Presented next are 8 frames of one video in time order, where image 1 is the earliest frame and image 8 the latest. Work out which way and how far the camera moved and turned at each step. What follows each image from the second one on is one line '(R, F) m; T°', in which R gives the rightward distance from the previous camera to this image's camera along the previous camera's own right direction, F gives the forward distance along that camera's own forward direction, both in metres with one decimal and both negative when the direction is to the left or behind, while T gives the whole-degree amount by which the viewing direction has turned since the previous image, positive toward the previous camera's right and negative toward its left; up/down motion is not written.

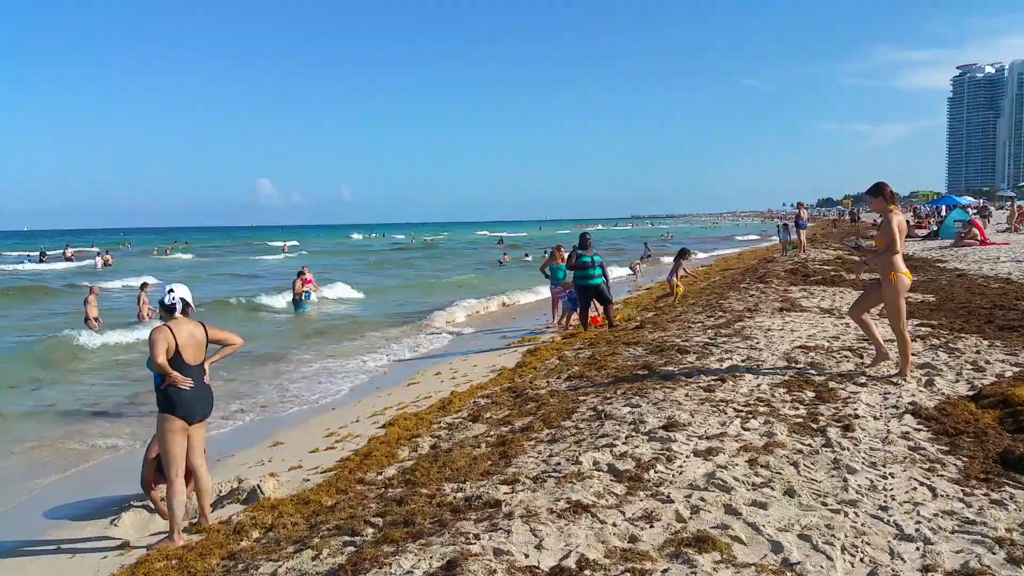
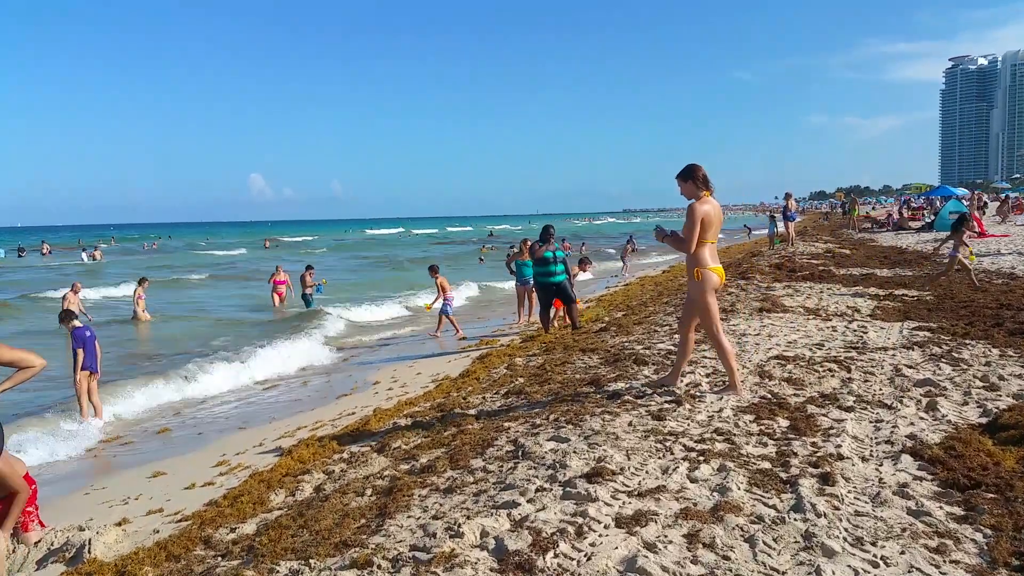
(+0.6, +1.2) m; 0°
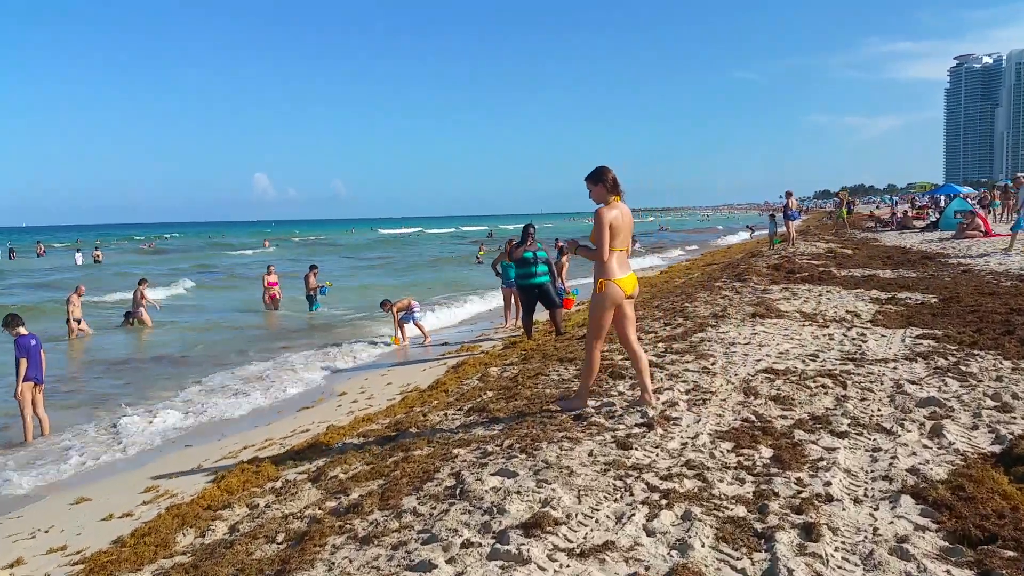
(+0.3, +0.6) m; 0°
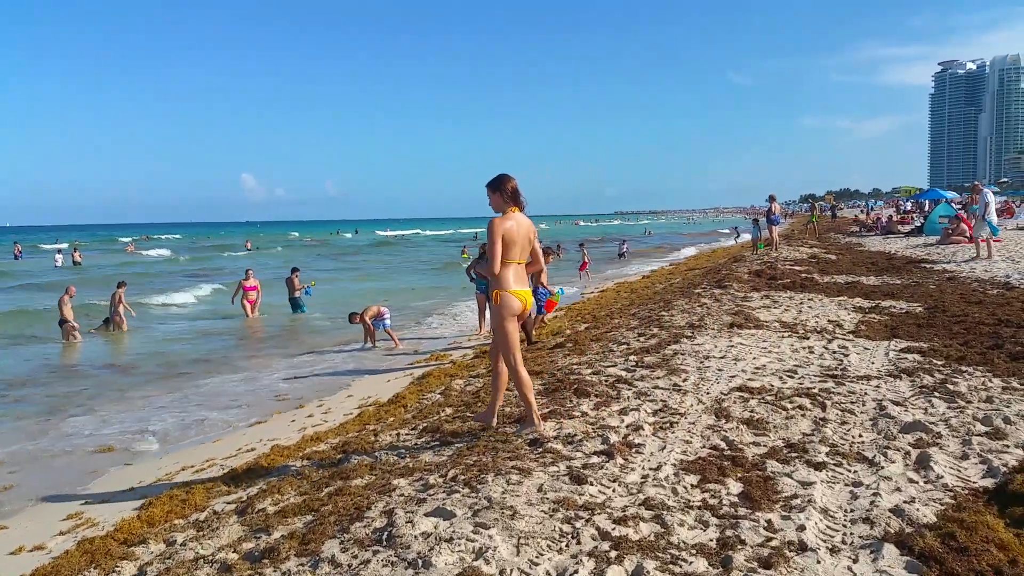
(+0.2, +0.4) m; +1°
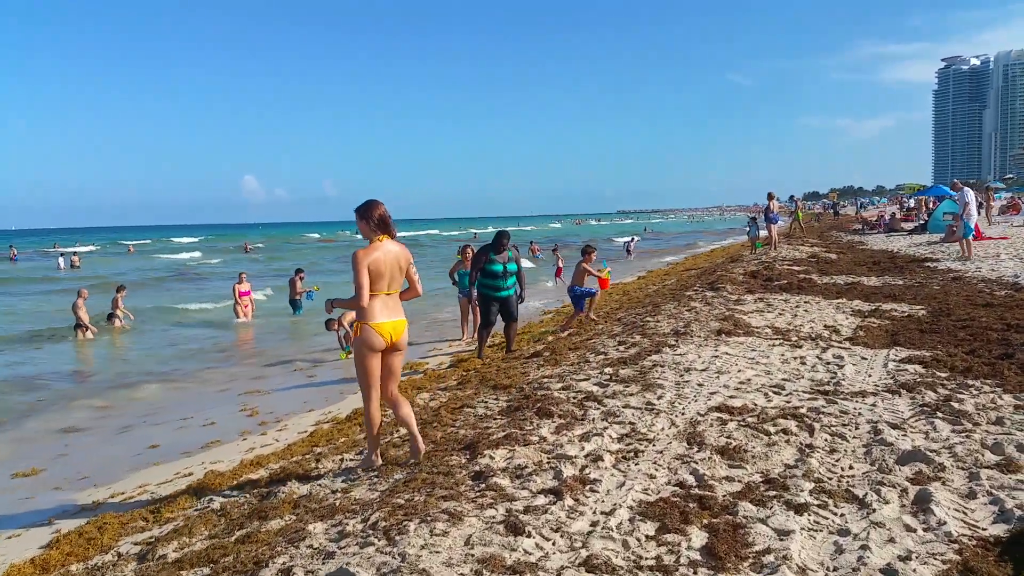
(+0.3, +0.6) m; 0°
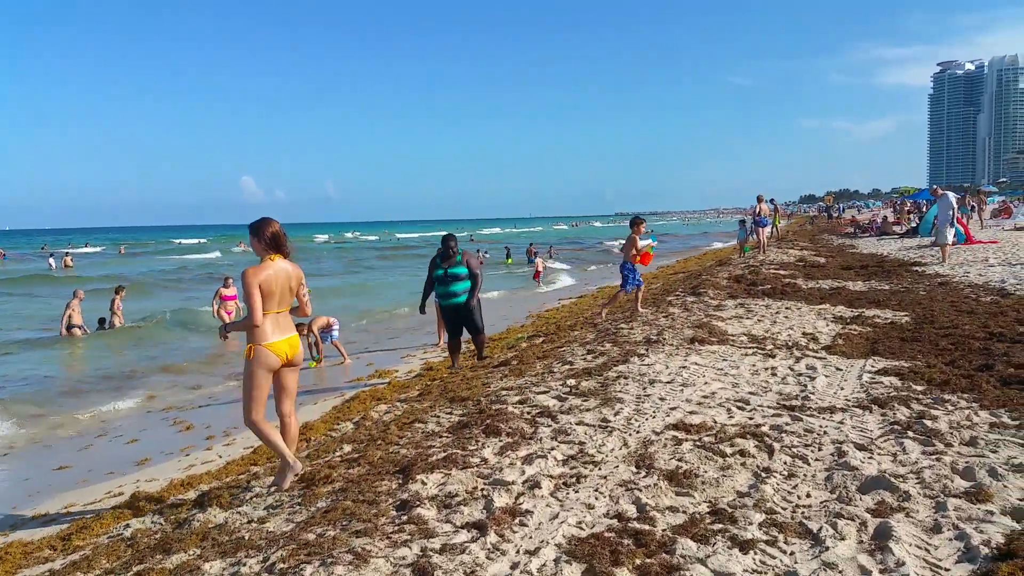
(+0.3, +0.3) m; 0°
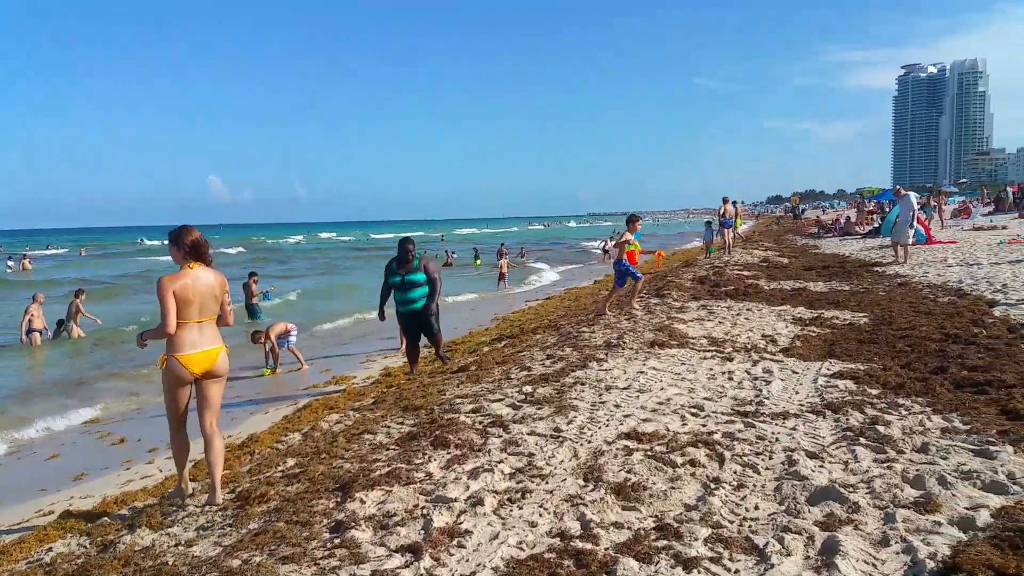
(+0.1, +0.1) m; +2°
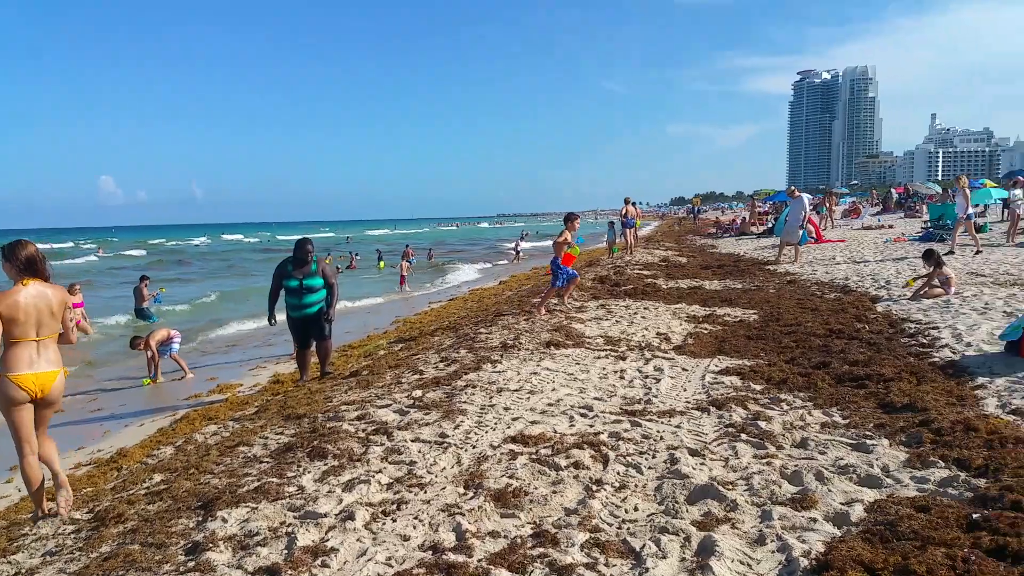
(+0.2, +0.2) m; +7°
